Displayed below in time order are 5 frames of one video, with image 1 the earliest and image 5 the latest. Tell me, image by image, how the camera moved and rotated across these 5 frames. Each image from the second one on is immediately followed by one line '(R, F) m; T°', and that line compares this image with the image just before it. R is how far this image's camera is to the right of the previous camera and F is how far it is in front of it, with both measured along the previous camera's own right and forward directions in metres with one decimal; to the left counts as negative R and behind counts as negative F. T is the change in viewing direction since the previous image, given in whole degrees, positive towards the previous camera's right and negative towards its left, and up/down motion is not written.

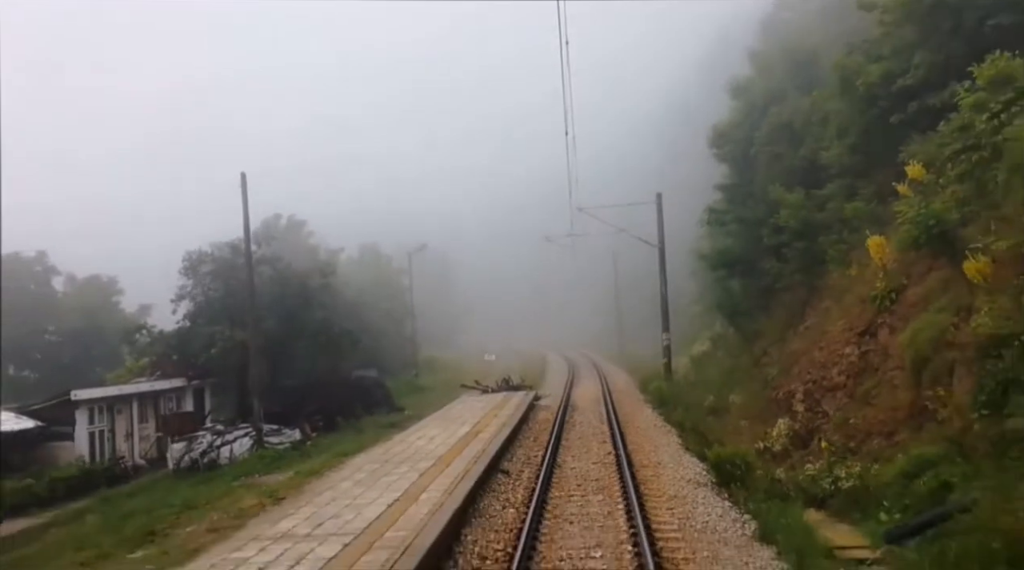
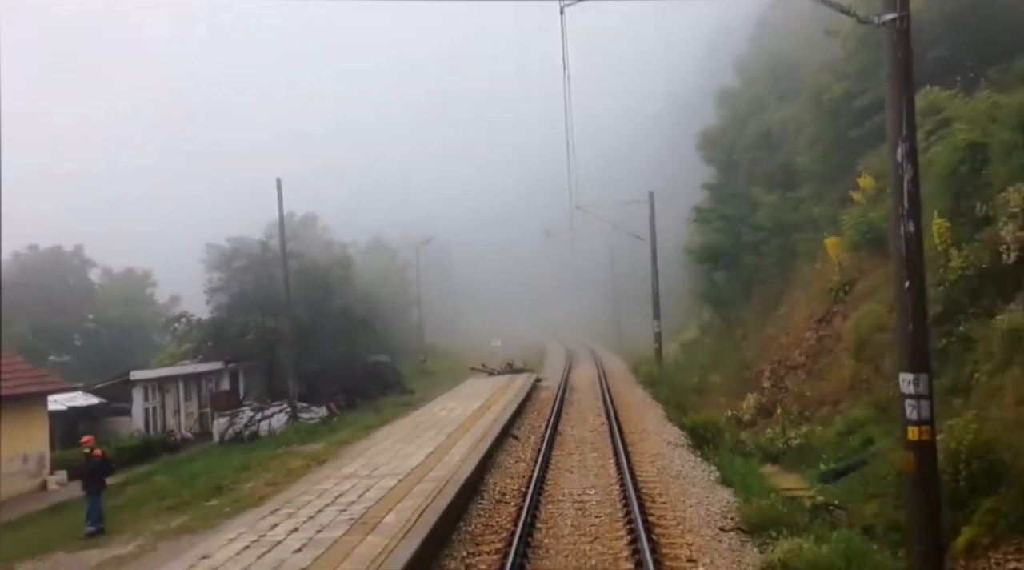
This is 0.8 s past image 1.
(-0.2, -2.1) m; 0°
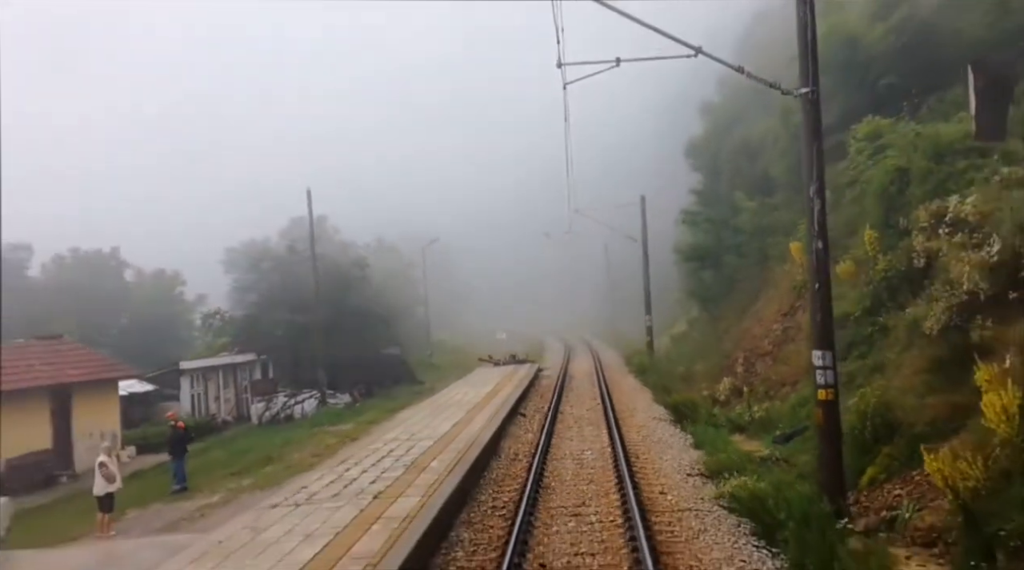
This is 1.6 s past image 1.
(-0.2, -2.3) m; 0°
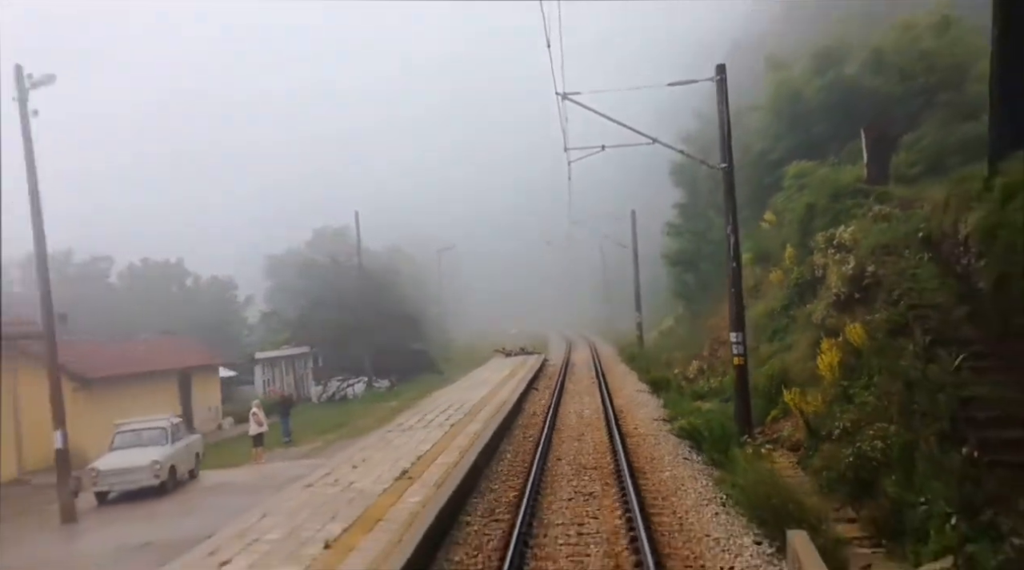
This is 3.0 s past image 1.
(-0.4, -4.7) m; 0°
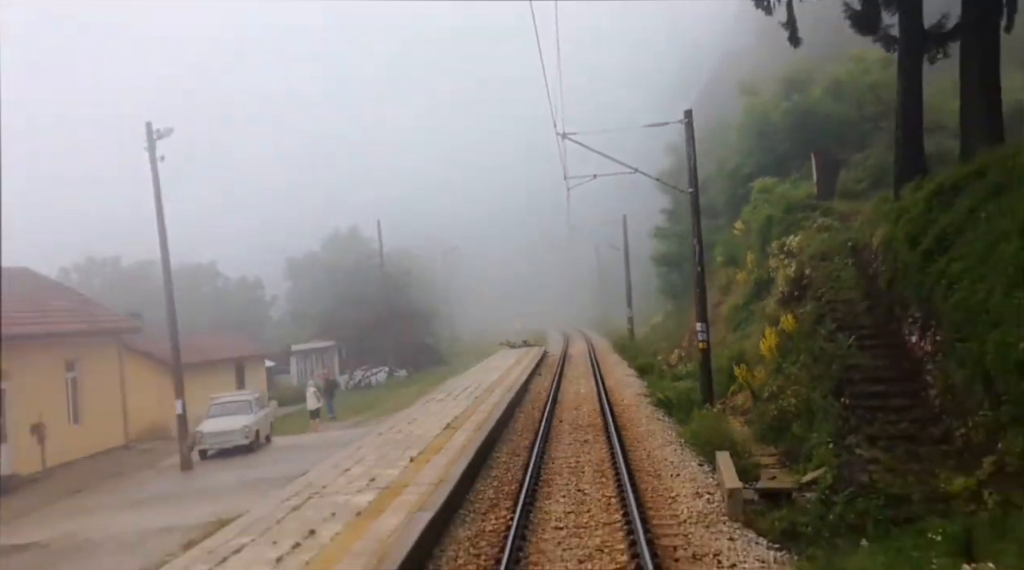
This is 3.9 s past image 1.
(-0.3, -3.4) m; 0°
